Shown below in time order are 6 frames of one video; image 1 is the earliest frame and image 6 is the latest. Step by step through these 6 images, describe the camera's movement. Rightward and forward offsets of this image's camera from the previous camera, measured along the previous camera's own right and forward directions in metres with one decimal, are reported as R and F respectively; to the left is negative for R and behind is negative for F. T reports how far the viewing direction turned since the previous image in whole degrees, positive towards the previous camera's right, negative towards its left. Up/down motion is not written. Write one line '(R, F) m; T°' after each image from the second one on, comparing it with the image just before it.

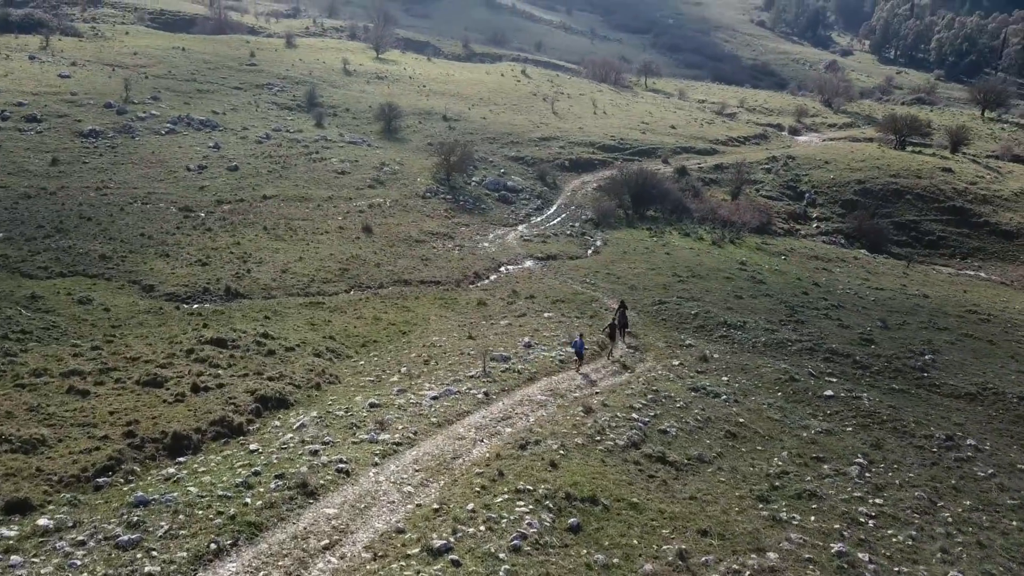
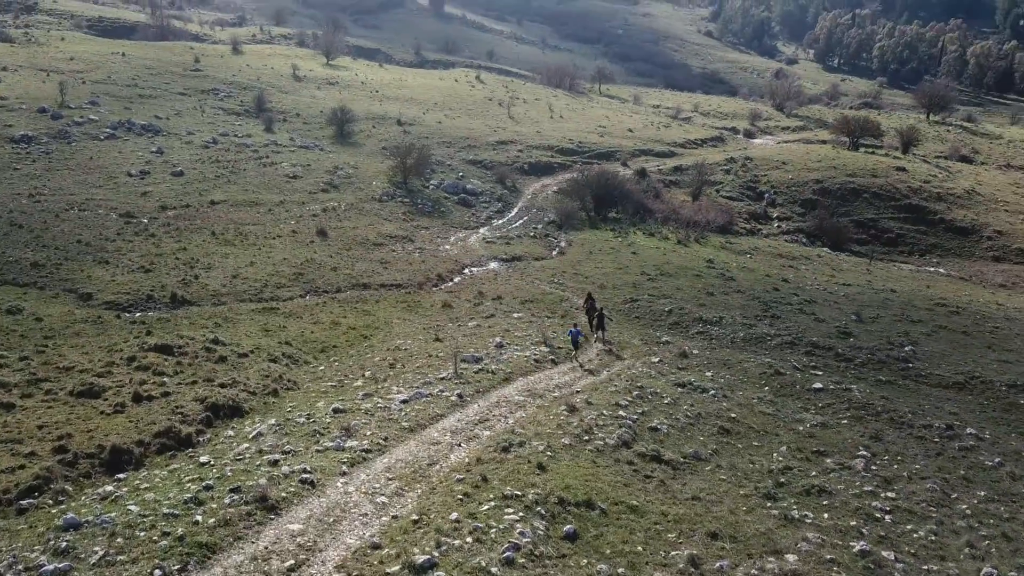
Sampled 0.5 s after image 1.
(-0.5, +1.7) m; +3°
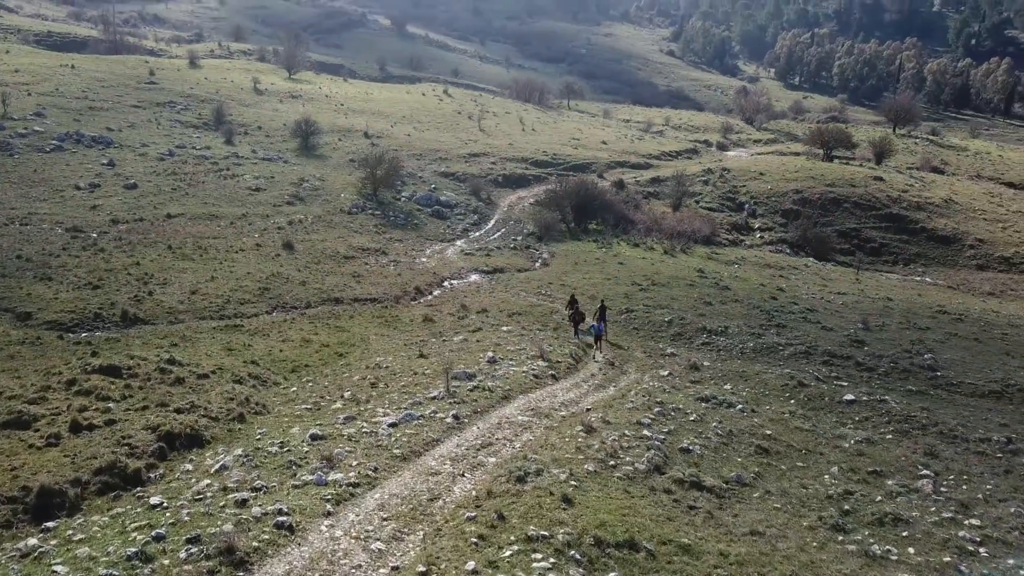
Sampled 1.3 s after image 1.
(-0.9, +2.7) m; +3°
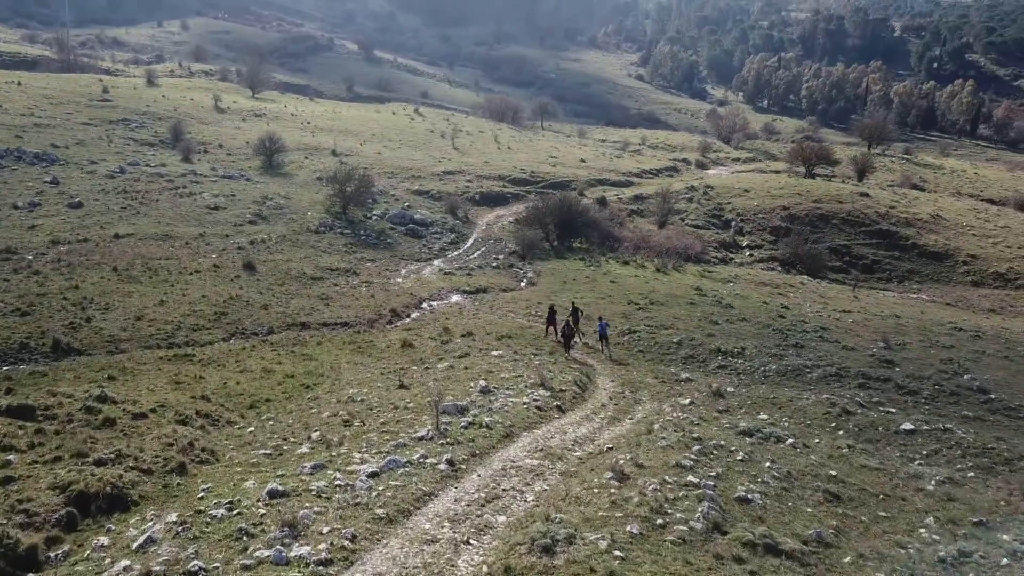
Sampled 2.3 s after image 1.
(-0.7, +3.5) m; +2°
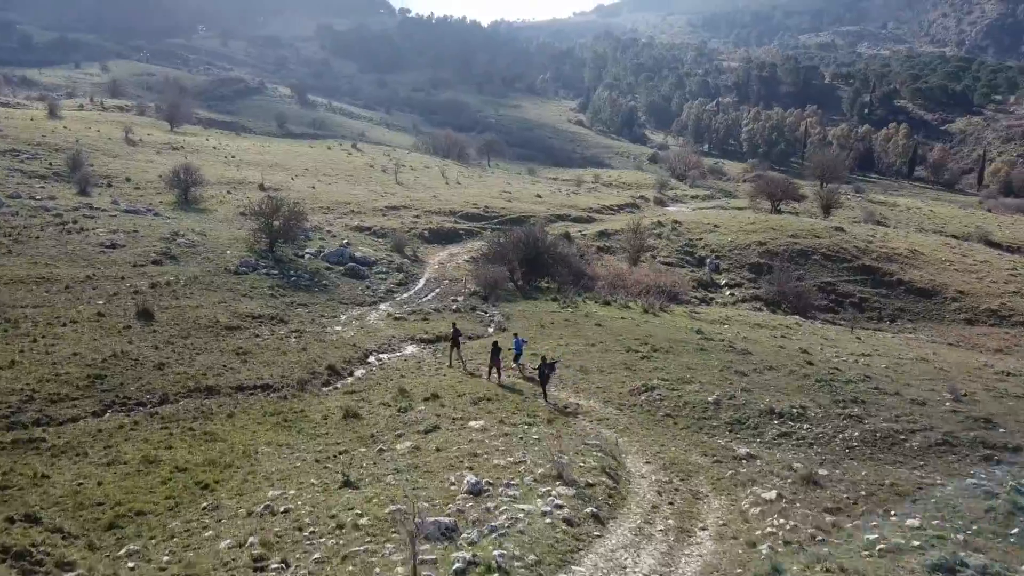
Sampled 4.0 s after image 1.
(-1.1, +7.1) m; +4°
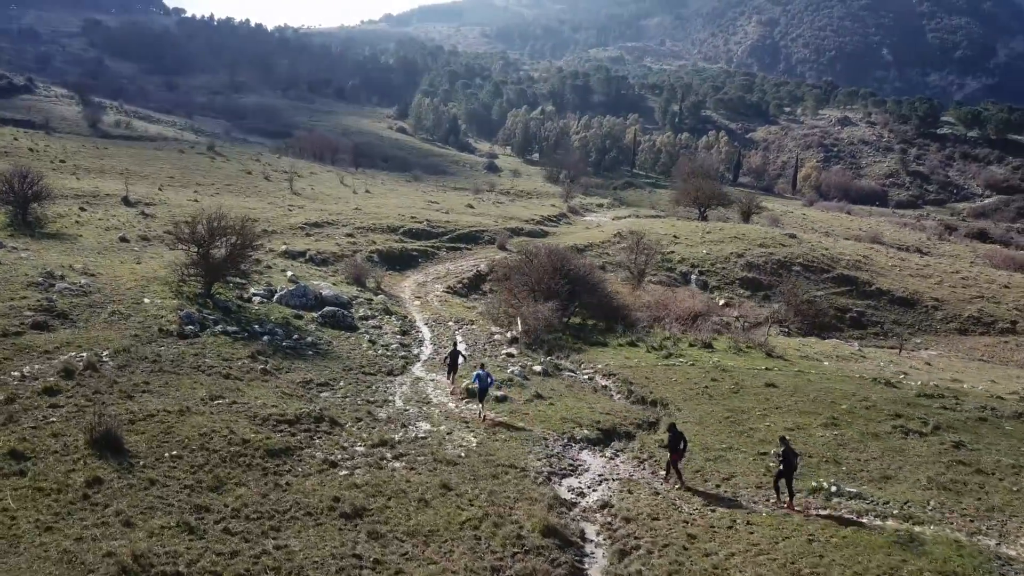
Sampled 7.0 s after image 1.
(-9.7, +12.6) m; +15°
